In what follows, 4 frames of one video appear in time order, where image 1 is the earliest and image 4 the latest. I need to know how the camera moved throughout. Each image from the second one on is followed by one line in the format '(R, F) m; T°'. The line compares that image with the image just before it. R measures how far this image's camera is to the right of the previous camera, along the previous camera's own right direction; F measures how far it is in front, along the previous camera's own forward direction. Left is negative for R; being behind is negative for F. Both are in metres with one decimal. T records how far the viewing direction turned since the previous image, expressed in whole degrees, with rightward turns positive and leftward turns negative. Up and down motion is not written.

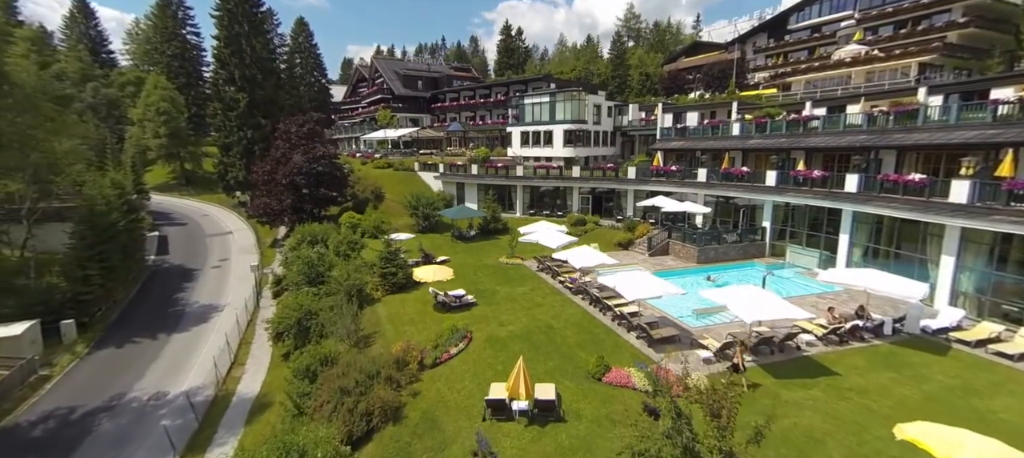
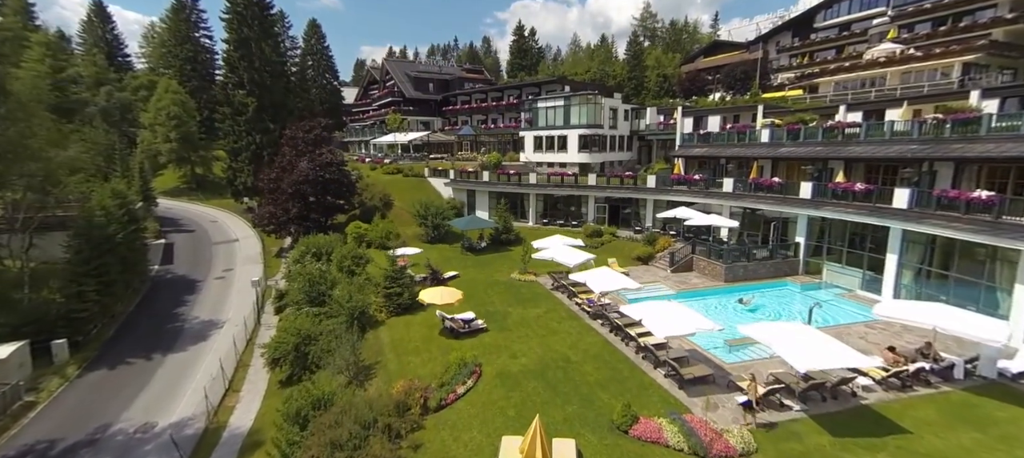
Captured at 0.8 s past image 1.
(-0.1, +1.5) m; -2°
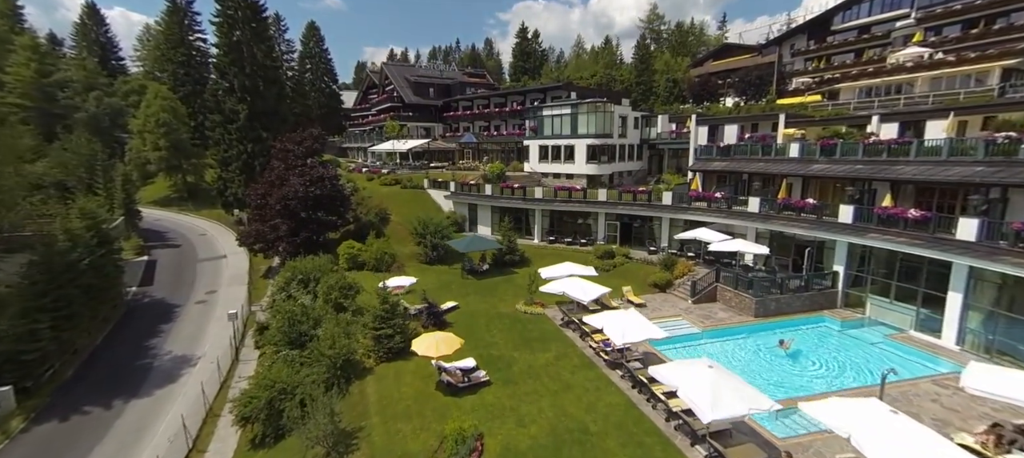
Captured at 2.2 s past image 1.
(-0.2, +2.3) m; 0°
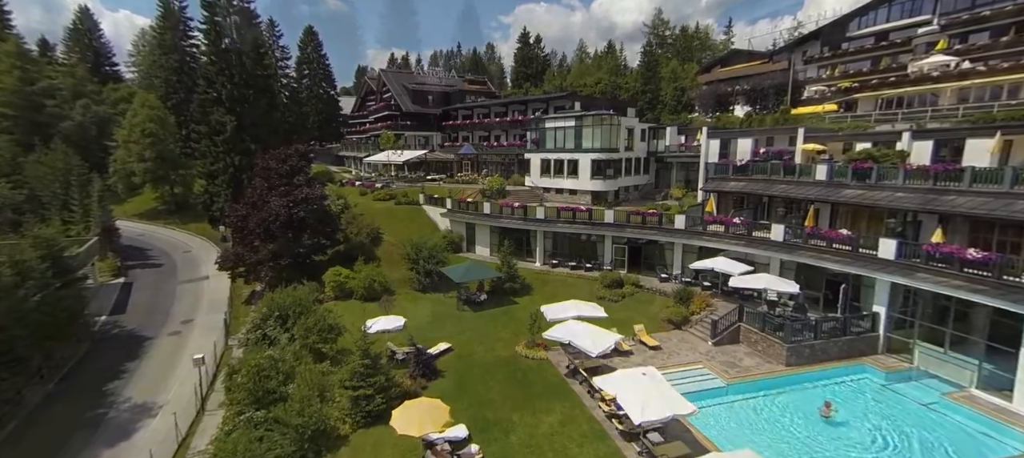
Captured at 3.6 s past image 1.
(+0.1, +2.2) m; 0°
